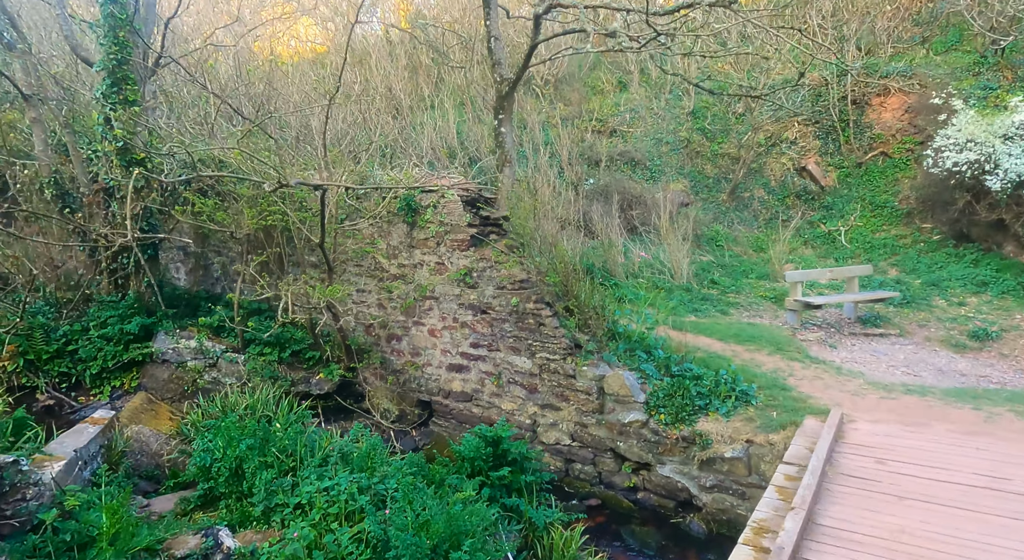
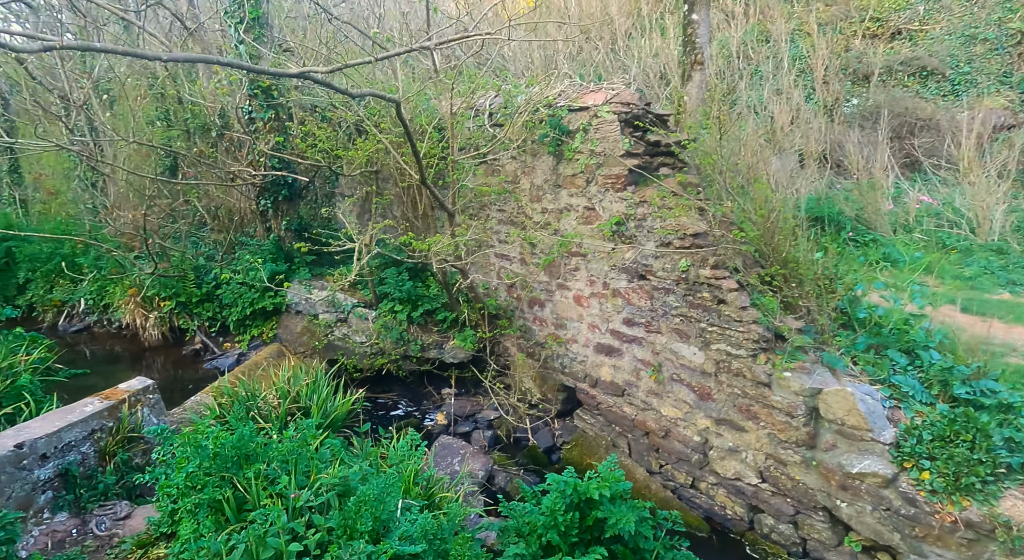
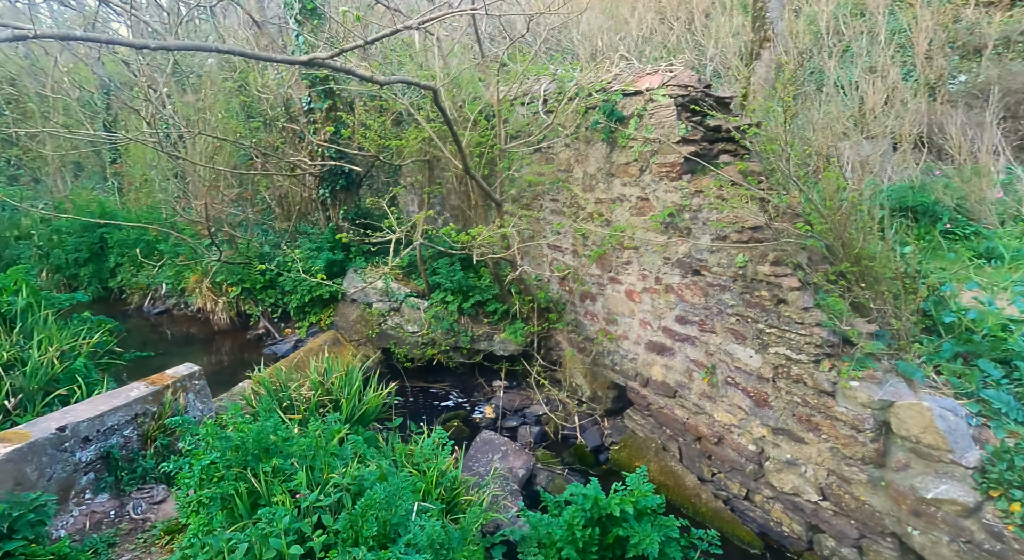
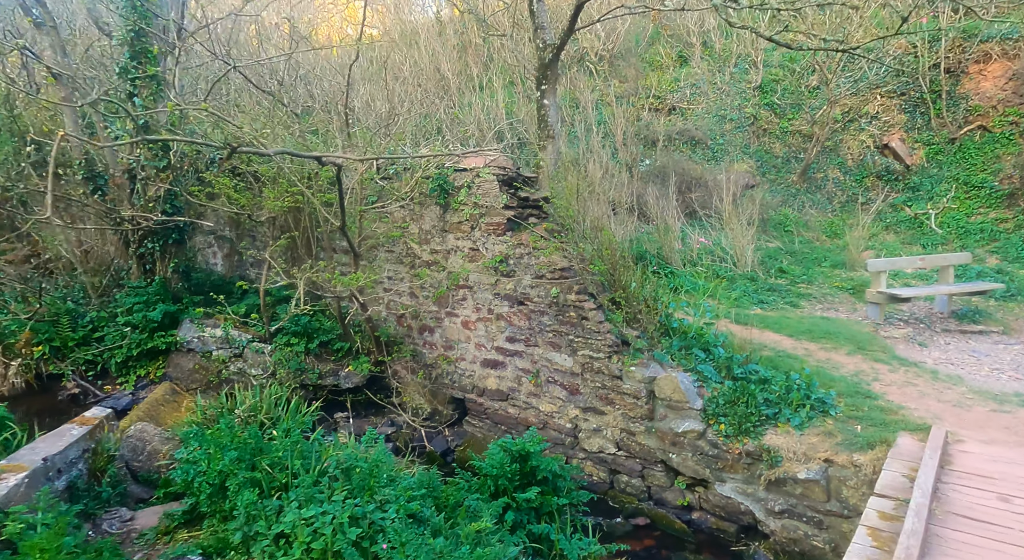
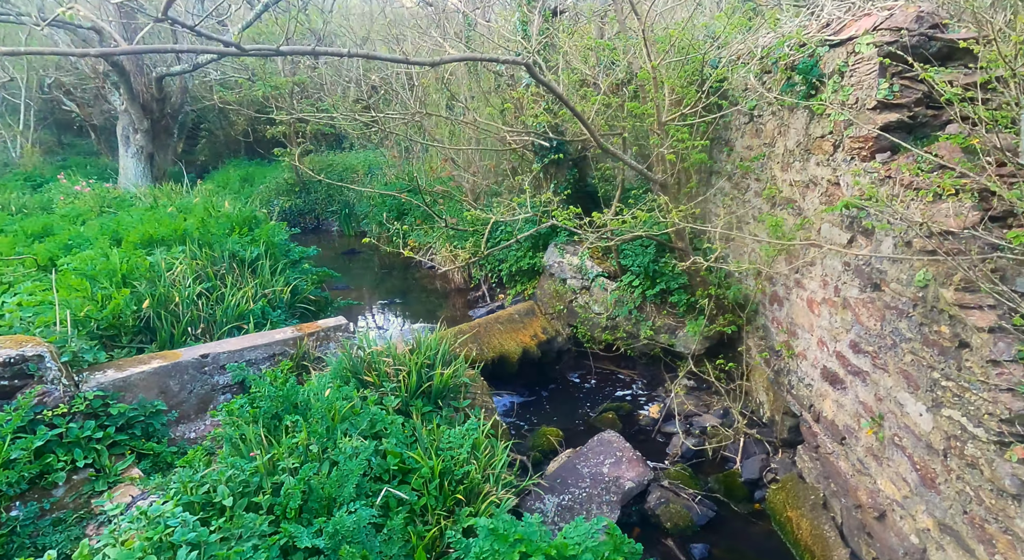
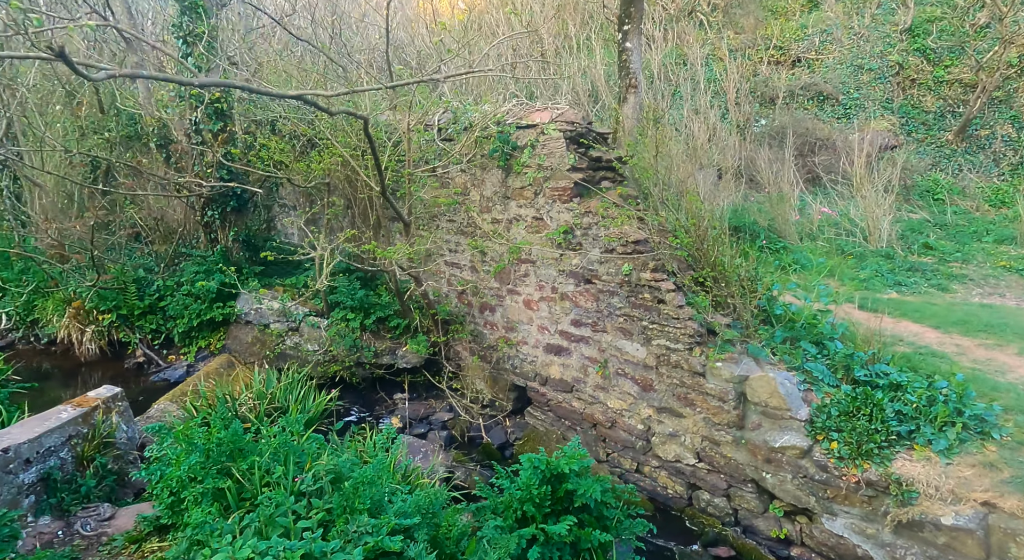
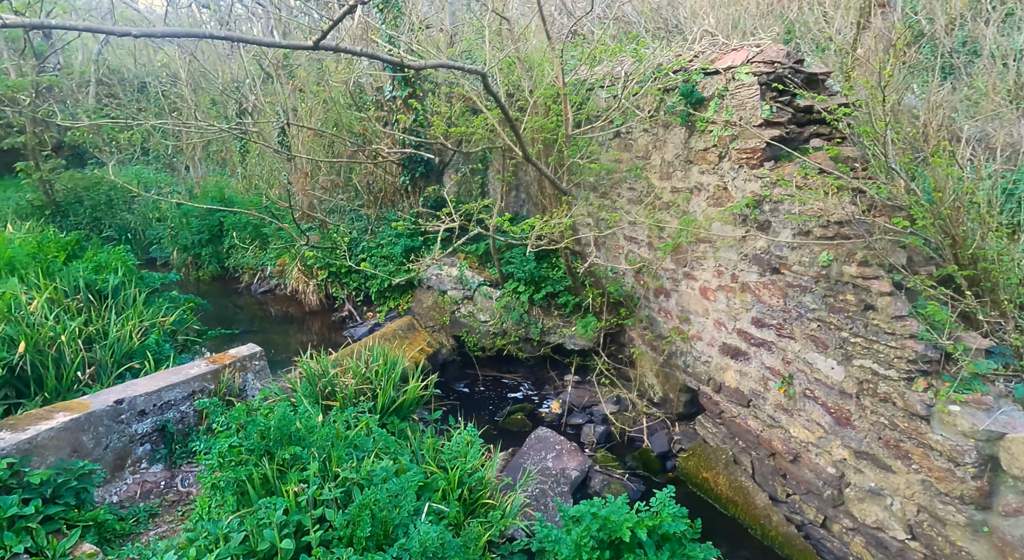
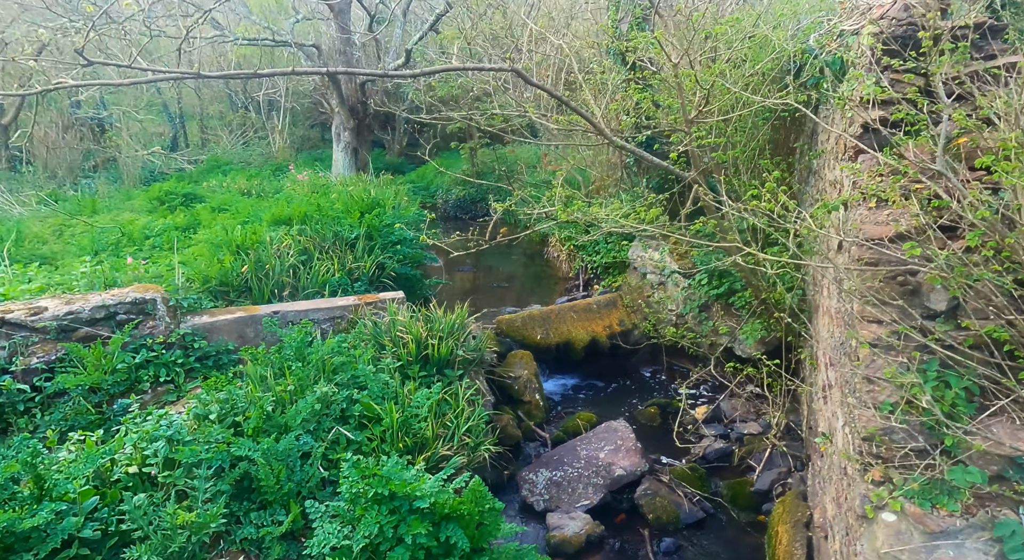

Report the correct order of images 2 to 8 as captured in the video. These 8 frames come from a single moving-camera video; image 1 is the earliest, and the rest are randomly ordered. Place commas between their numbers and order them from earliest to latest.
4, 6, 2, 3, 7, 5, 8
